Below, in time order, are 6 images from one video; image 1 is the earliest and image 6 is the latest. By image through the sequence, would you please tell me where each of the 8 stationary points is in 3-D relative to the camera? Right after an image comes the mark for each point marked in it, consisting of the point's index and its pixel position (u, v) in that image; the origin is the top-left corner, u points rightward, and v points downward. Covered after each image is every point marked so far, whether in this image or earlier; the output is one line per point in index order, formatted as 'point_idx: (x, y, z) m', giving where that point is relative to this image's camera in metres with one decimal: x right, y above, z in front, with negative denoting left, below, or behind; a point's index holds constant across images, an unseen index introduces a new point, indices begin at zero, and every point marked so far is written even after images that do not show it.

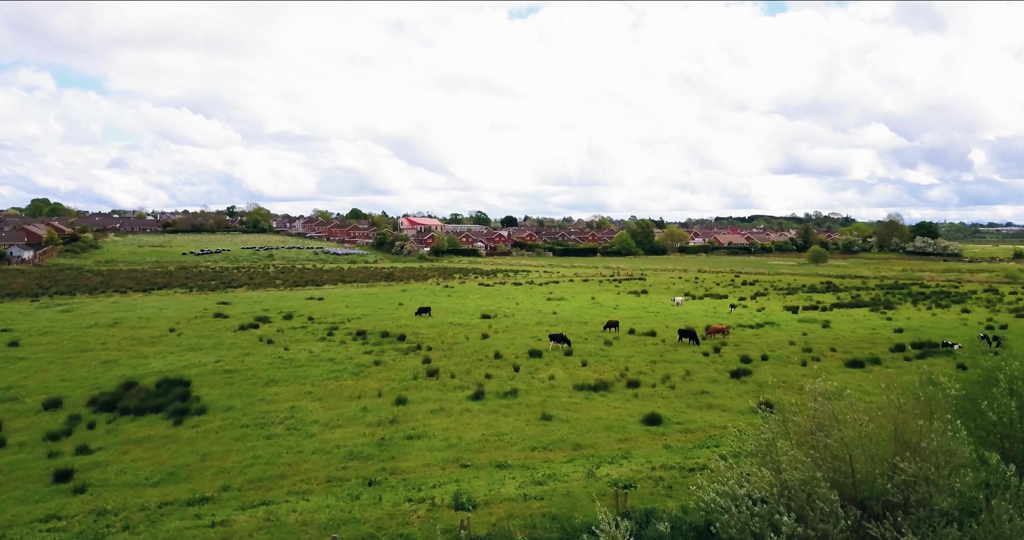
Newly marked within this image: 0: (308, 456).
0: (-4.5, -4.1, +16.5) m
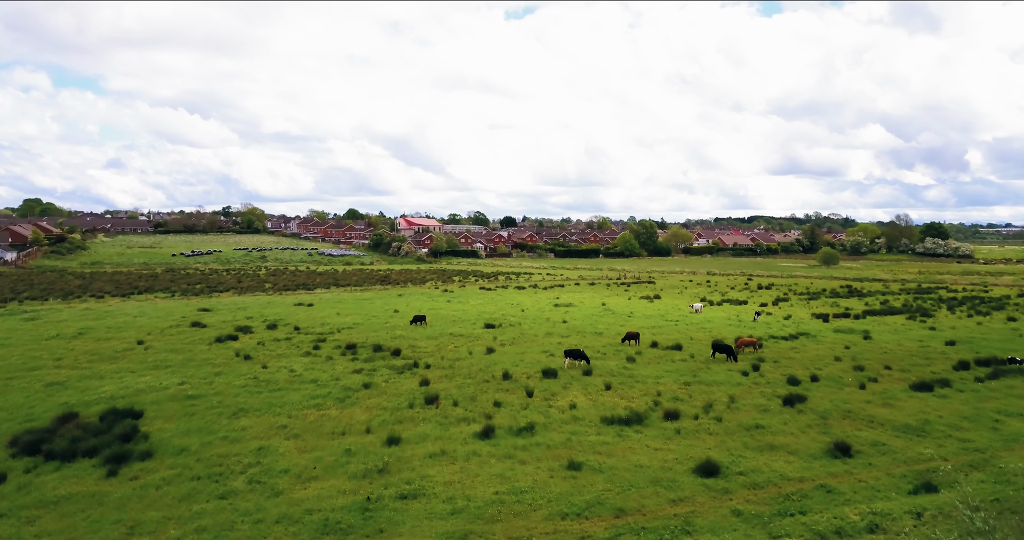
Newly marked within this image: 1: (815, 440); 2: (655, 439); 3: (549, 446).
0: (-4.1, -4.4, +12.6) m
1: (+7.3, -4.1, +17.9) m
2: (+3.4, -4.0, +17.8) m
3: (+0.9, -4.1, +17.2) m
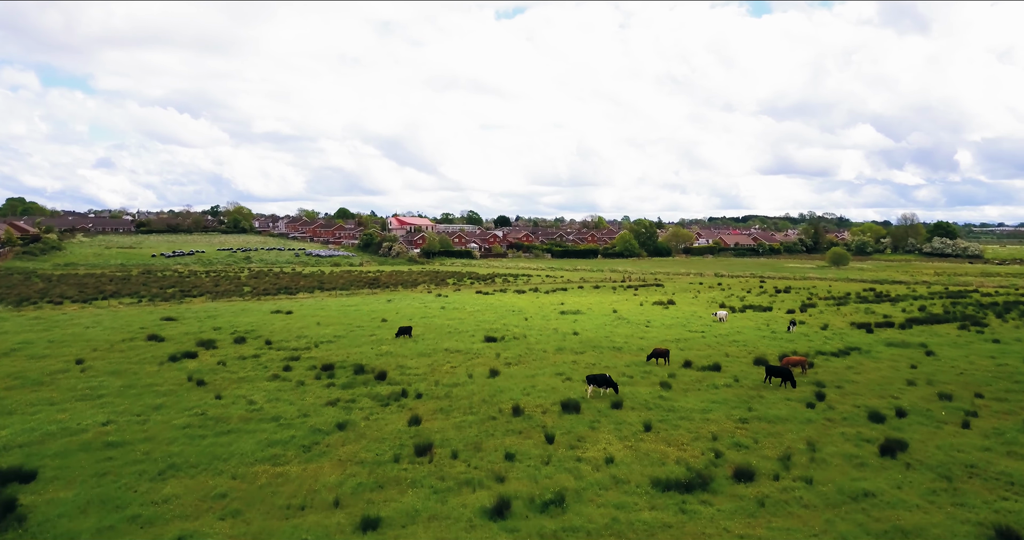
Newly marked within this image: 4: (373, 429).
0: (-3.6, -4.6, +7.5) m
1: (+7.7, -4.3, +13.0) m
2: (+3.8, -4.3, +12.8) m
3: (+1.3, -4.3, +12.2) m
4: (-3.5, -4.0, +18.9) m
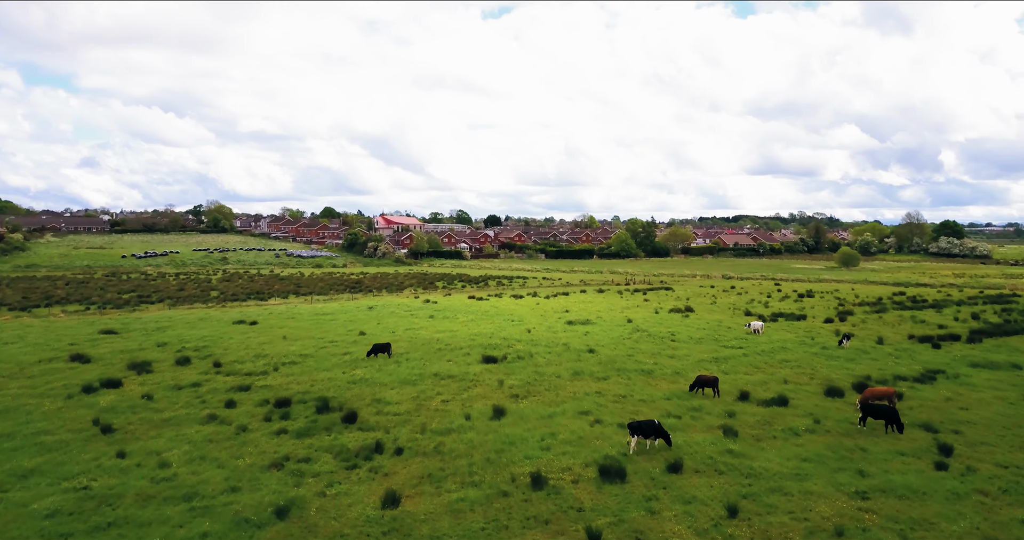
0: (-3.1, -4.8, +1.4) m
1: (+8.2, -4.5, +7.1) m
2: (+4.3, -4.4, +6.9) m
3: (+1.8, -4.5, +6.2) m
4: (-3.2, -4.2, +12.8) m
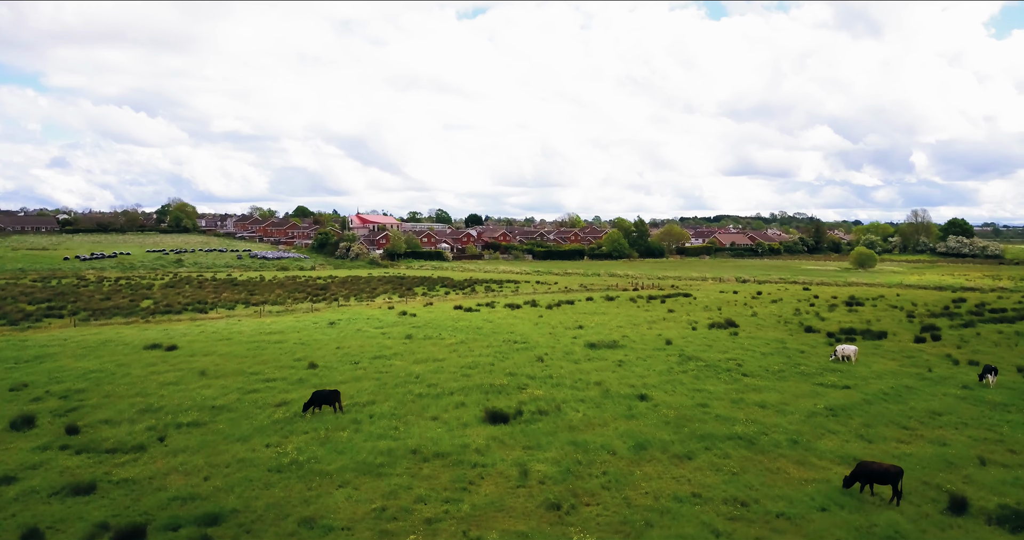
0: (-1.8, -5.0, -8.1) m
1: (+9.2, -4.7, -2.2) m
2: (+5.4, -4.7, -2.5) m
3: (+2.9, -4.7, -3.3) m
4: (-2.3, -4.4, +3.3) m
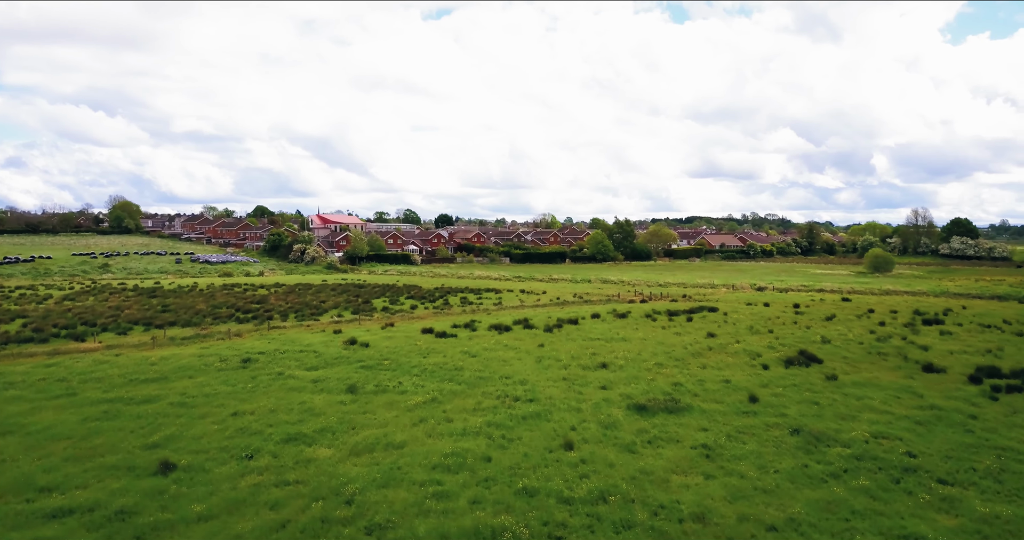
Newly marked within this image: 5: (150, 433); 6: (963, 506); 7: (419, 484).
0: (-0.2, -5.4, -19.3) m
1: (+10.6, -5.0, -12.8) m
2: (+6.8, -5.0, -13.3) m
3: (+4.3, -5.1, -14.2) m
4: (-1.1, -4.8, -7.9) m
5: (-8.3, -3.7, +17.1) m
6: (+7.5, -3.8, +12.3) m
7: (-1.7, -3.7, +13.3) m
